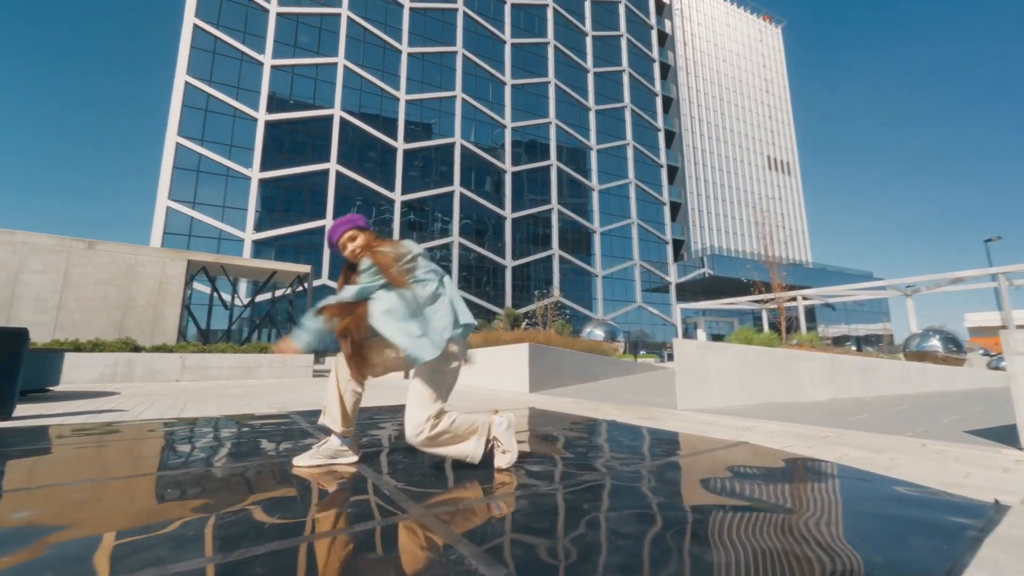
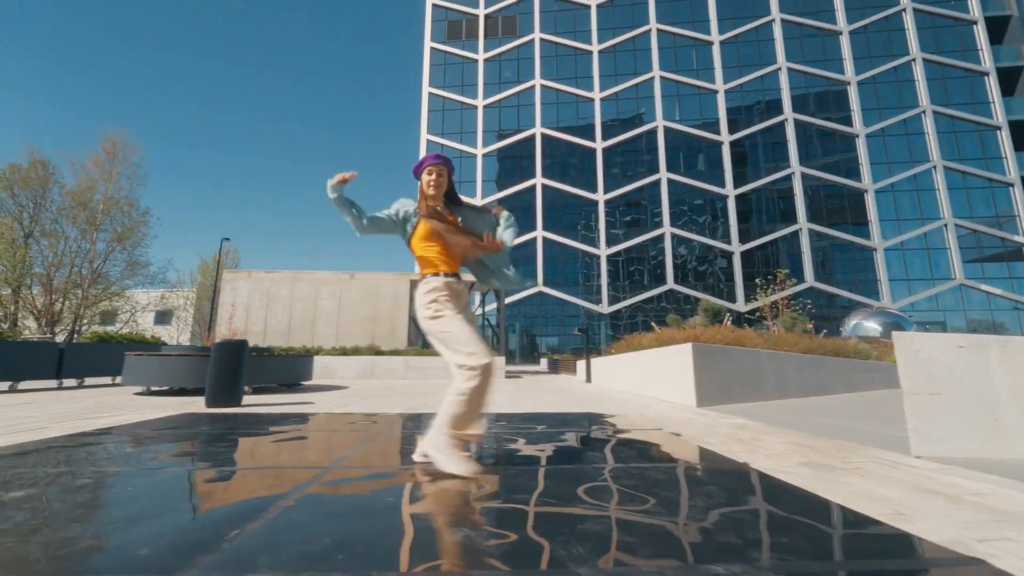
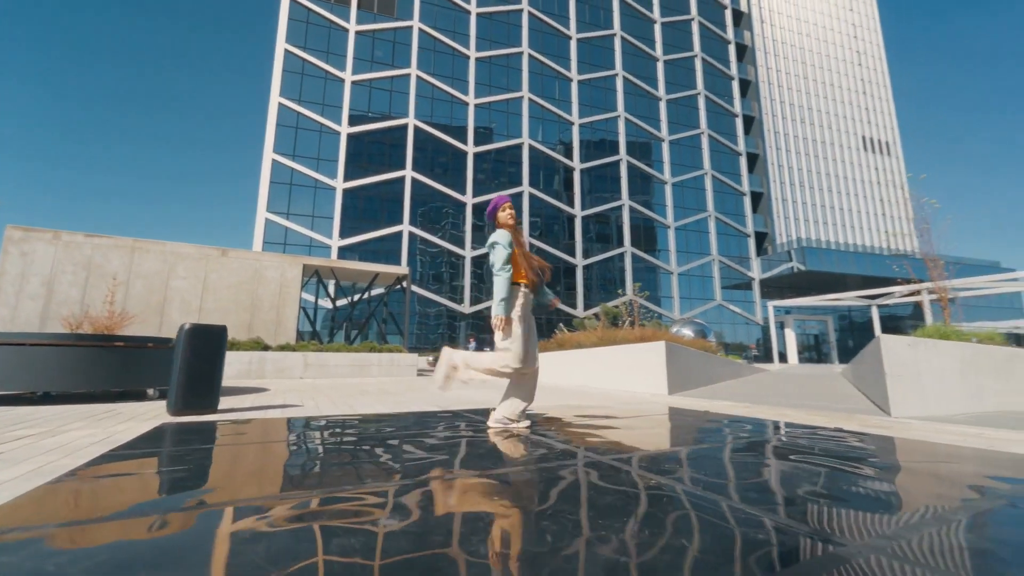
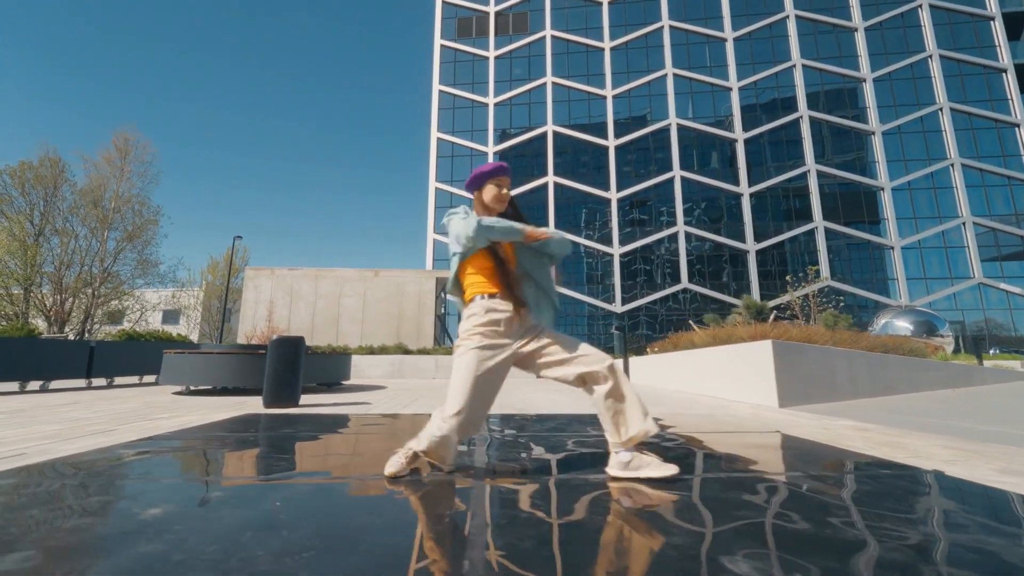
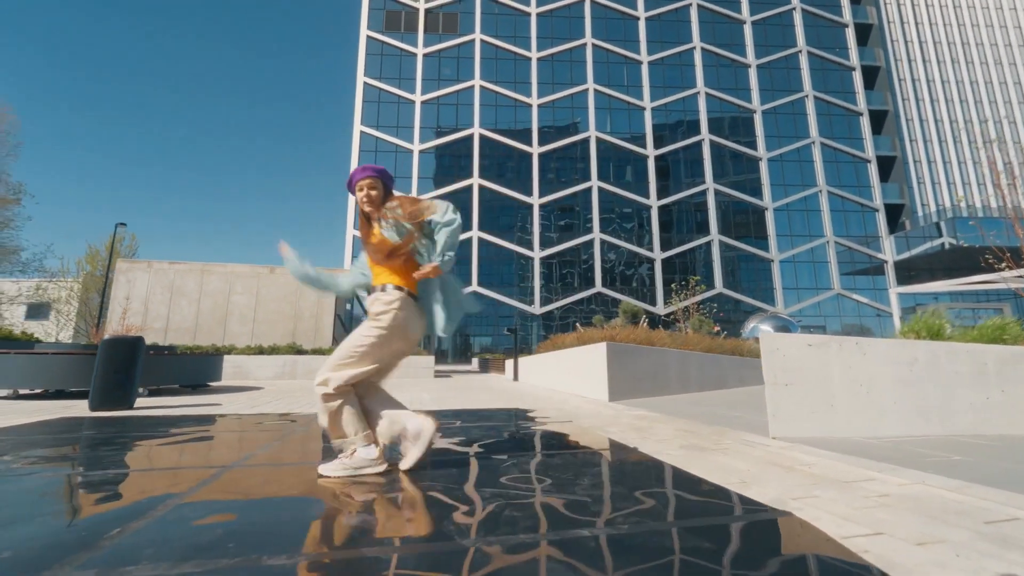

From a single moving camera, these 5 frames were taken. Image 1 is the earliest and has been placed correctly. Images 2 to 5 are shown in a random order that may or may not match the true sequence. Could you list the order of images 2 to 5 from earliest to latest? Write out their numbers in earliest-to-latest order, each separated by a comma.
5, 2, 4, 3
